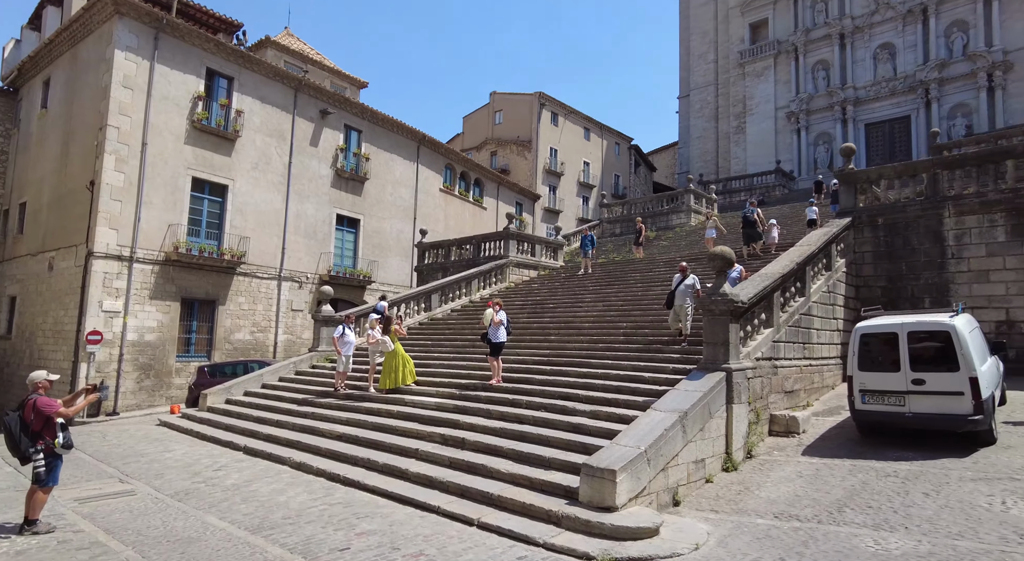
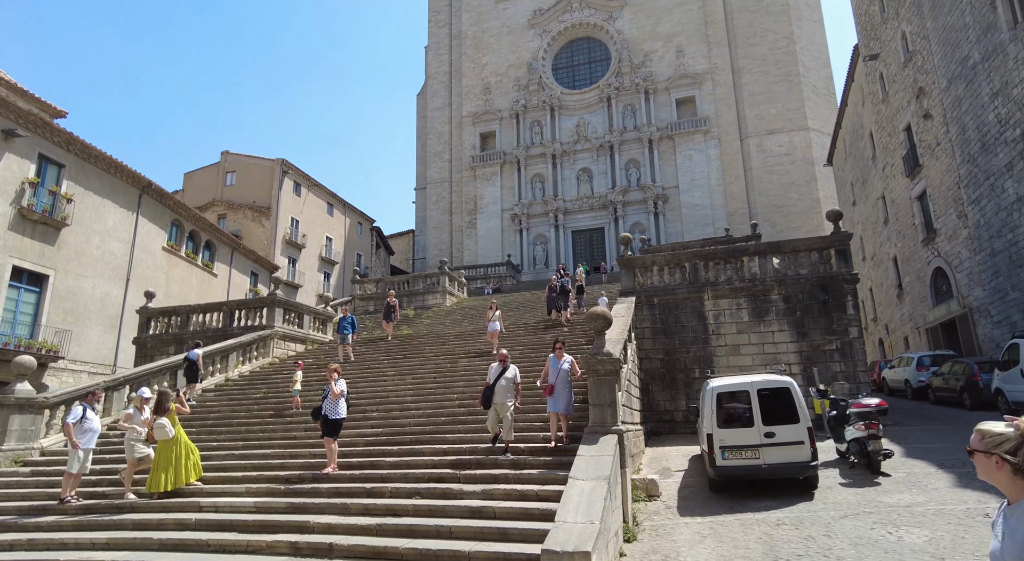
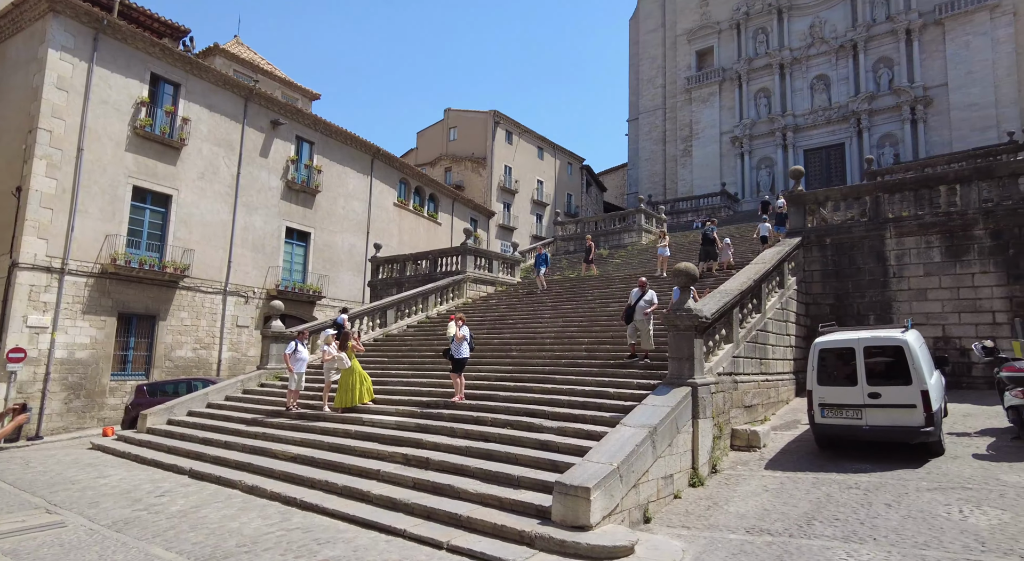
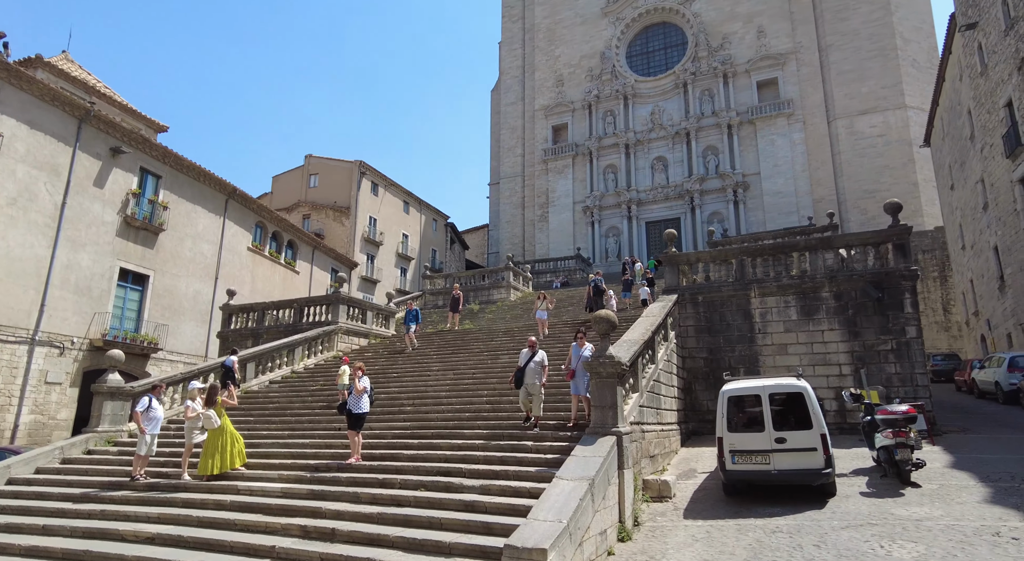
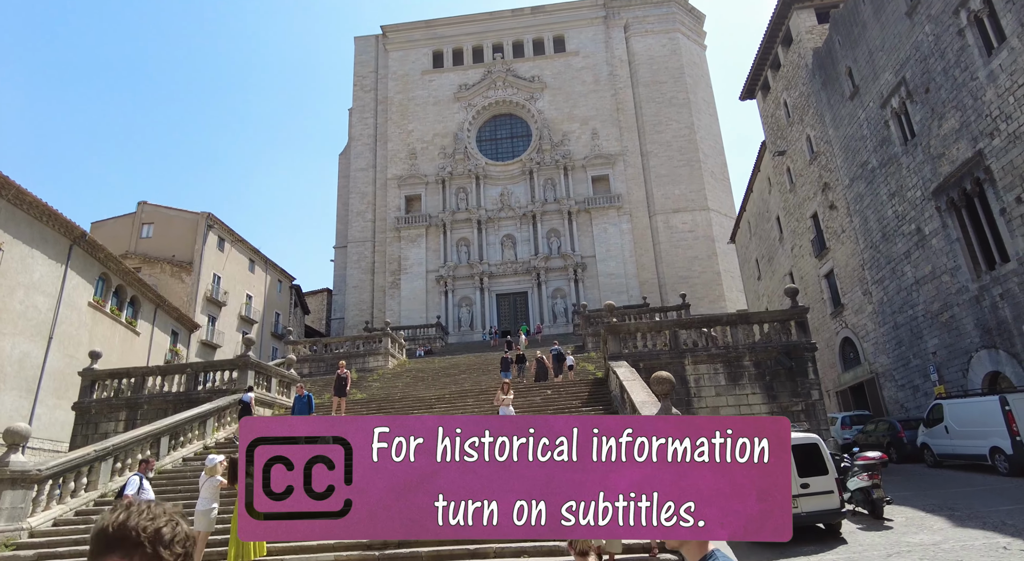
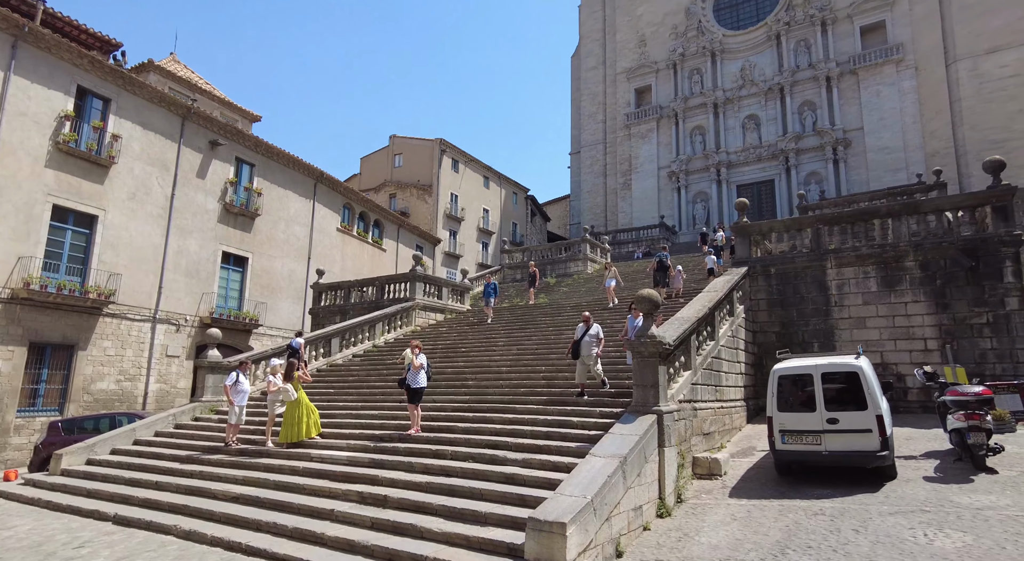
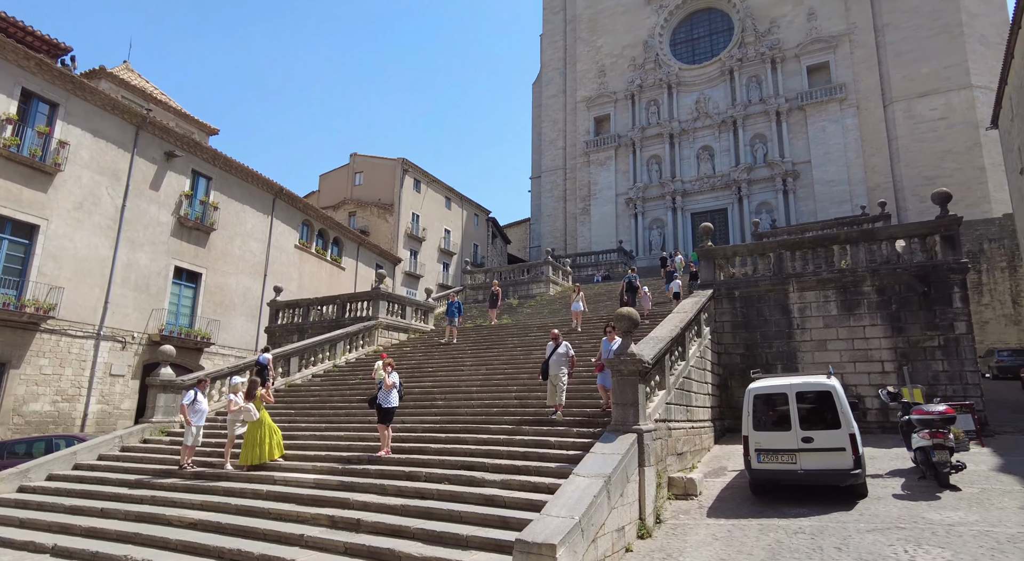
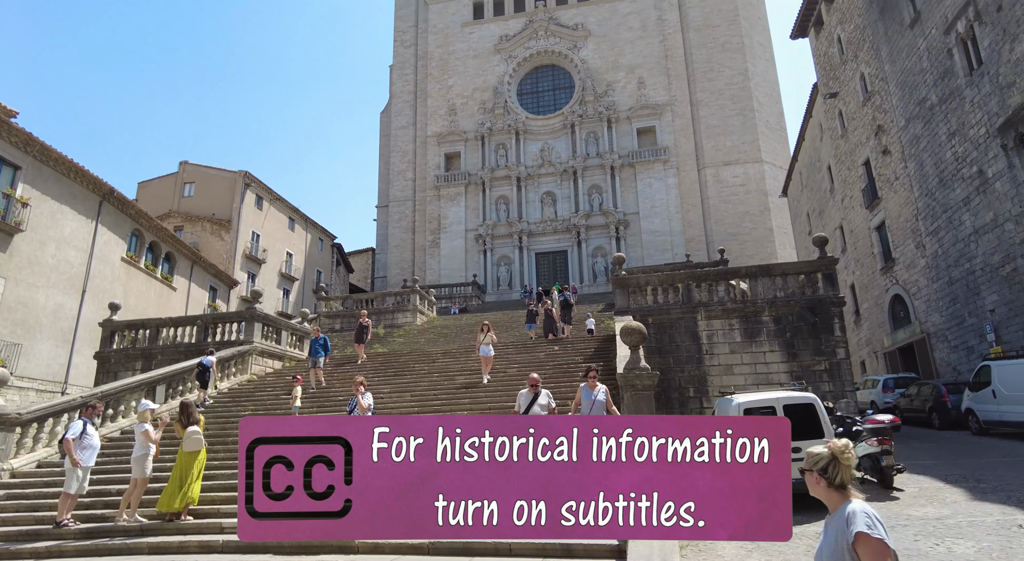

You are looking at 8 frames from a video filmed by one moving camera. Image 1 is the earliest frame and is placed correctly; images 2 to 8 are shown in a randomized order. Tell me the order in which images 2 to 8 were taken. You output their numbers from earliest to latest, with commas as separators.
3, 6, 7, 4, 2, 8, 5
